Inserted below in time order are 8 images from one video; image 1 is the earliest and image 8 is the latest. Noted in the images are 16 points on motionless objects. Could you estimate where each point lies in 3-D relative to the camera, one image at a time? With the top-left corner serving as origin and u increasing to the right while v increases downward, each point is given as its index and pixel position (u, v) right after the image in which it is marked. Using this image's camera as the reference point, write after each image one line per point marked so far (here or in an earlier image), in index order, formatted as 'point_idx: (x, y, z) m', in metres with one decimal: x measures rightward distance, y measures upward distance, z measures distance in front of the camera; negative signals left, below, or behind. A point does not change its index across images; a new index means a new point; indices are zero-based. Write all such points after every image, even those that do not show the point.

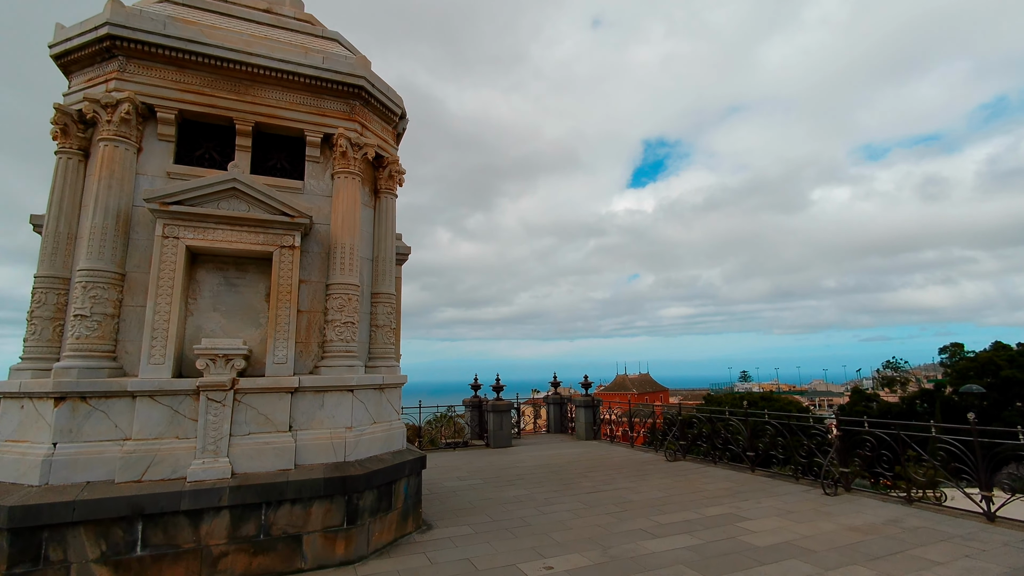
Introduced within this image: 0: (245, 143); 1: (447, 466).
0: (-2.8, +1.5, +5.1) m
1: (-1.1, -3.2, +8.8) m
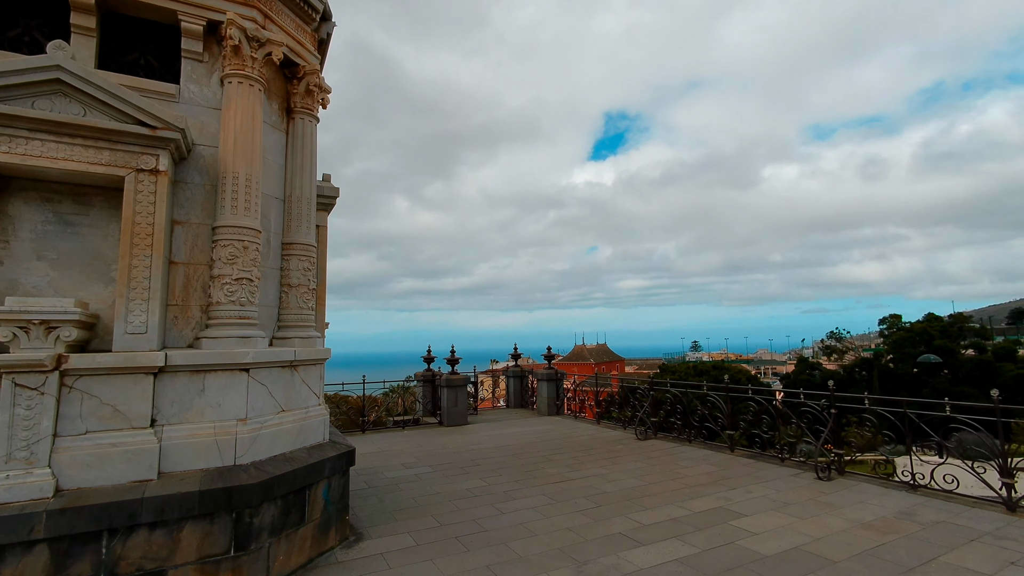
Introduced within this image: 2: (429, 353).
0: (-3.2, +2.0, +3.6) m
1: (-1.9, -2.6, +7.7) m
2: (-2.0, -1.5, +11.7) m
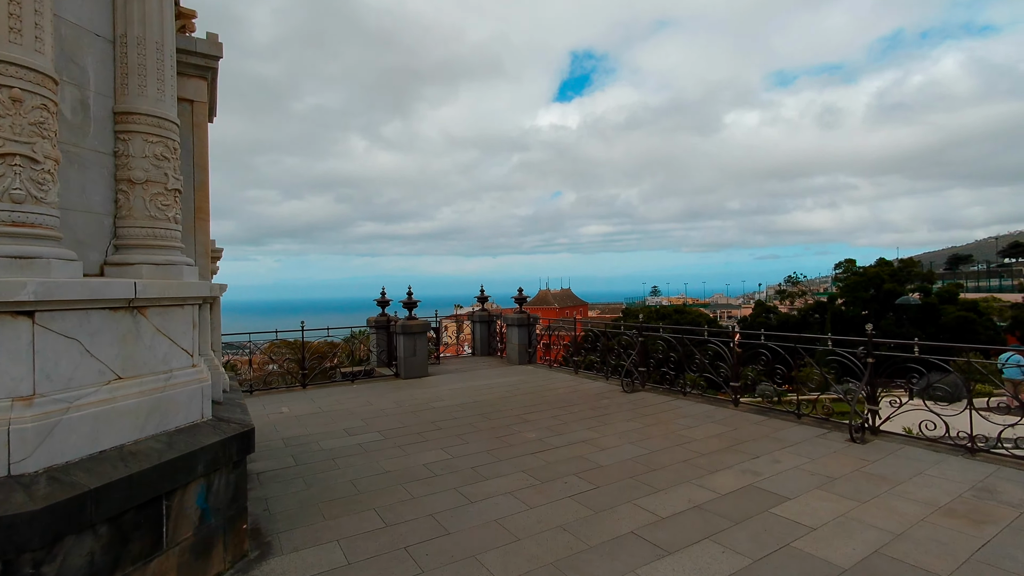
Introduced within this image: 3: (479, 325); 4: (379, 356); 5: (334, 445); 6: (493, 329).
0: (-3.3, +2.4, +1.7) m
1: (-2.3, -1.6, +6.3) m
2: (-2.7, -0.1, +10.2) m
3: (-0.8, -0.9, +11.2) m
4: (-2.7, -1.4, +10.0) m
5: (-1.8, -1.6, +5.0) m
6: (-0.4, -1.0, +11.2) m
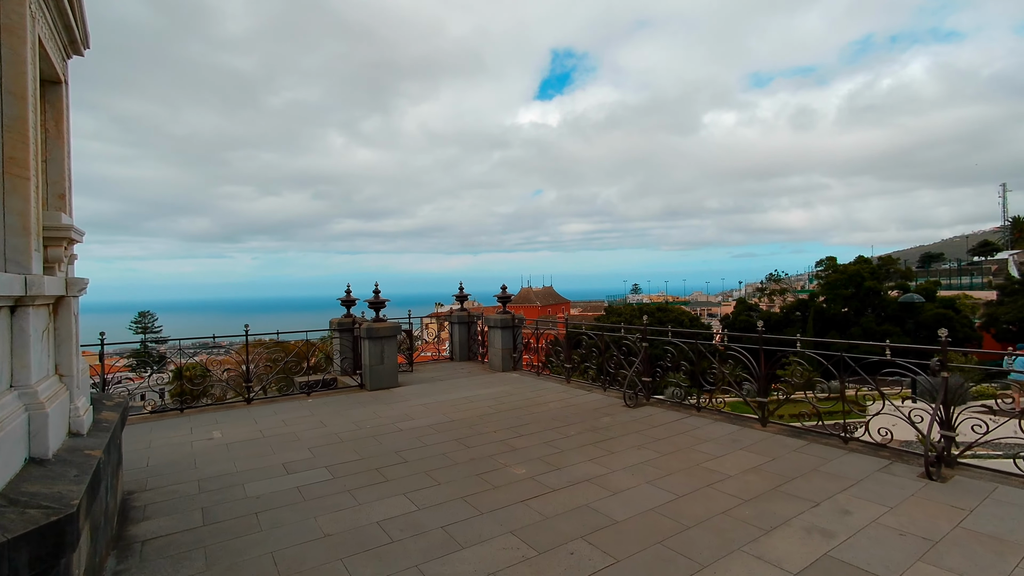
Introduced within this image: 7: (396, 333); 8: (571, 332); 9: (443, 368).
0: (-3.3, +2.5, +0.5) m
1: (-2.5, -1.6, +5.2) m
2: (-3.0, -0.1, +9.0) m
3: (-1.1, -0.8, +10.0) m
4: (-3.0, -1.4, +8.7) m
5: (-2.0, -1.6, +3.8) m
6: (-0.8, -0.9, +10.0) m
7: (-1.8, -0.7, +7.6) m
8: (+0.9, -0.7, +7.7) m
9: (-1.3, -1.5, +9.3) m
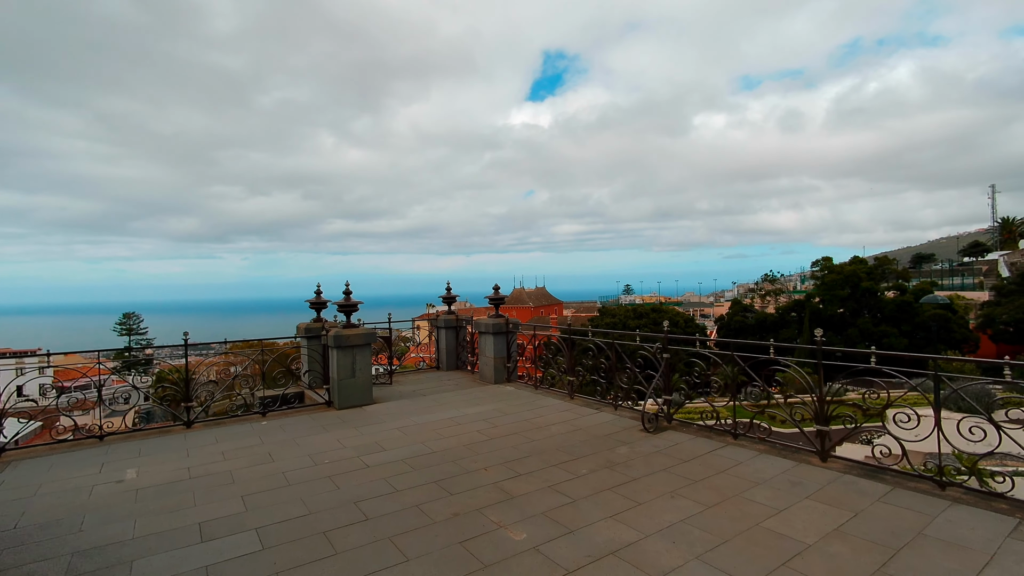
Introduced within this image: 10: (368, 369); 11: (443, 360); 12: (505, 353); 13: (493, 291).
0: (-3.2, +2.5, -0.7) m
1: (-2.5, -1.6, +4.0) m
2: (-3.1, -0.1, +7.8) m
3: (-1.3, -0.8, +8.9) m
4: (-3.1, -1.4, +7.6) m
5: (-2.0, -1.6, +2.7) m
6: (-0.9, -0.9, +8.9) m
7: (-1.9, -0.7, +6.5) m
8: (+0.9, -0.7, +6.6) m
9: (-1.4, -1.5, +8.2) m
10: (-1.9, -1.1, +6.4) m
11: (-1.3, -1.3, +8.9) m
12: (-0.1, -1.0, +7.7) m
13: (-0.3, -0.1, +8.2) m
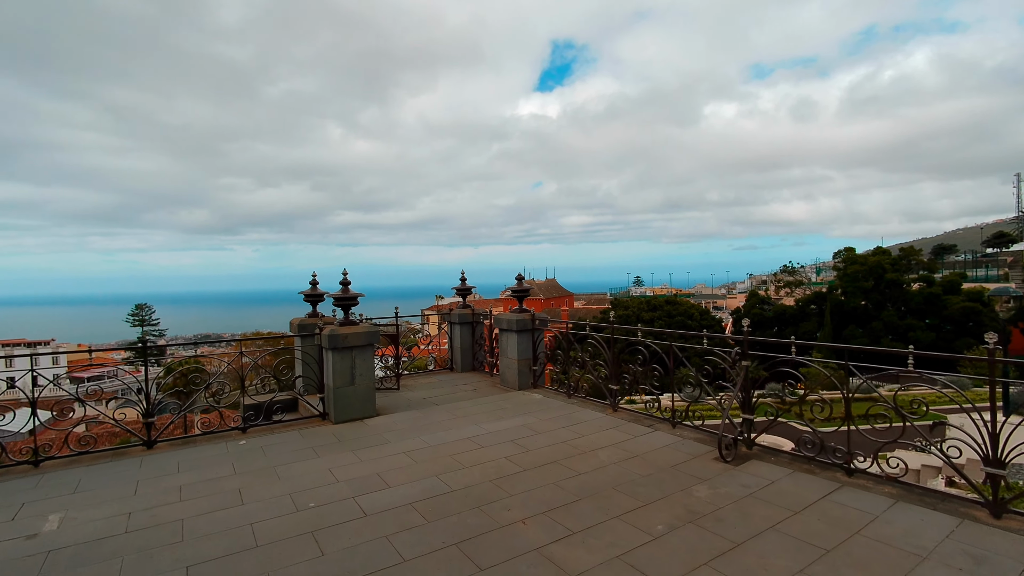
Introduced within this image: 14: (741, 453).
0: (-3.0, +2.5, -1.8) m
1: (-2.2, -1.5, +3.0) m
2: (-2.8, +0.1, +6.8) m
3: (-0.9, -0.7, +7.8) m
4: (-2.8, -1.2, +6.6) m
5: (-1.7, -1.5, +1.7) m
6: (-0.5, -0.7, +7.9) m
7: (-1.6, -0.6, +5.4) m
8: (+1.2, -0.6, +5.5) m
9: (-1.1, -1.4, +7.1) m
10: (-1.6, -1.0, +5.4) m
11: (-0.9, -1.2, +7.9) m
12: (+0.3, -0.9, +6.6) m
13: (0.0, +0.1, +7.0) m
14: (+2.0, -1.4, +4.1) m
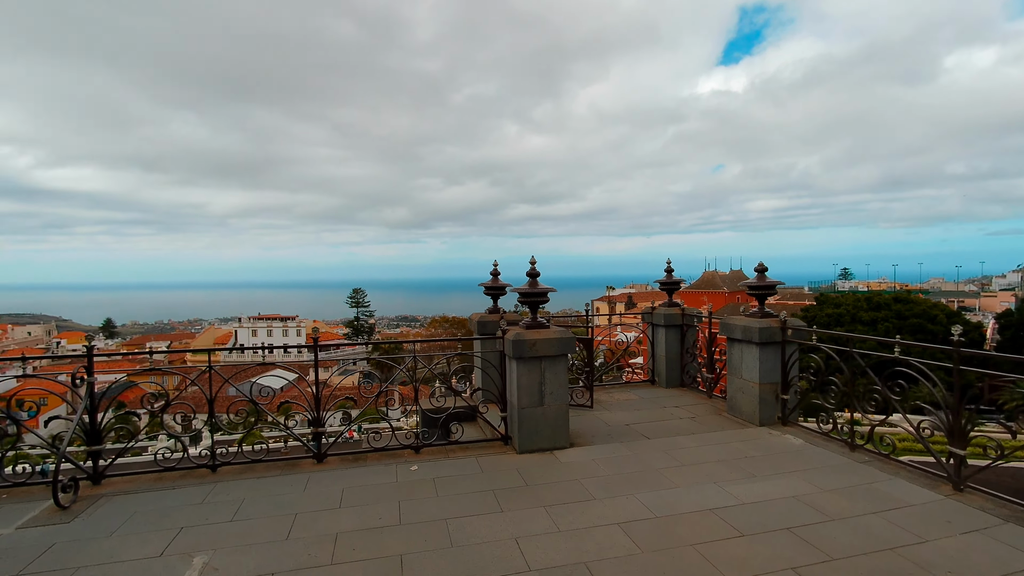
0: (-3.3, +2.4, -2.2) m
1: (-1.0, -1.5, +2.1) m
2: (-0.2, +0.2, +5.8) m
3: (+1.9, -0.6, +6.2) m
4: (-0.3, -1.1, +5.7) m
5: (-1.0, -1.5, +0.7) m
6: (+2.3, -0.7, +6.1) m
7: (+0.5, -0.5, +4.1) m
8: (+3.1, -0.6, +3.3) m
9: (+1.5, -1.3, +5.6) m
10: (+0.4, -0.9, +4.1) m
11: (+1.9, -1.1, +6.2) m
12: (+2.6, -0.8, +4.7) m
13: (+2.5, +0.1, +5.1) m
14: (+3.3, -1.4, +1.8) m
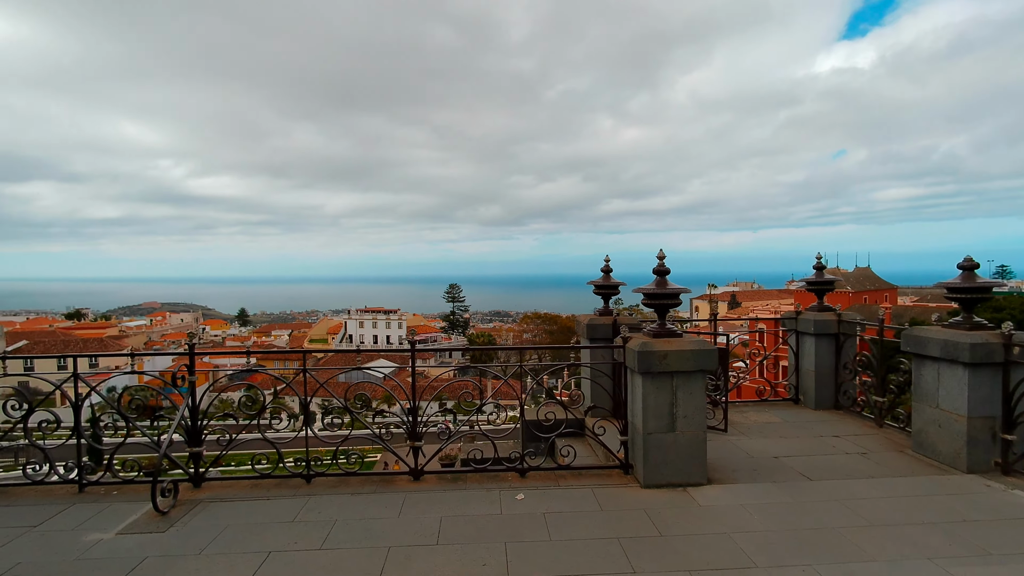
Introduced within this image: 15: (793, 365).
0: (-3.5, +2.4, -2.2) m
1: (-0.5, -1.5, +1.6) m
2: (+1.0, +0.2, +5.1) m
3: (+3.2, -0.6, +5.1) m
4: (+0.9, -1.1, +5.0) m
5: (-0.7, -1.5, +0.3) m
6: (+3.5, -0.7, +5.0) m
7: (+1.3, -0.5, +3.4) m
8: (+3.8, -0.6, +2.1) m
9: (+2.6, -1.3, +4.6) m
10: (+1.3, -0.9, +3.4) m
11: (+3.2, -1.1, +5.2) m
12: (+3.5, -0.9, +3.5) m
13: (+3.6, +0.1, +3.9) m
14: (+3.7, -1.5, +0.5) m
15: (+3.1, -0.8, +5.3) m
